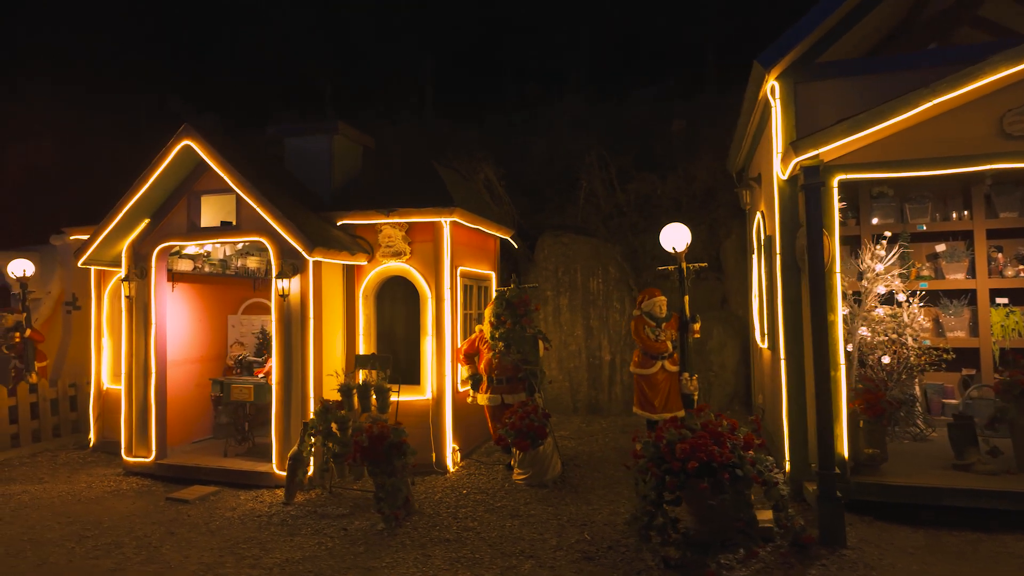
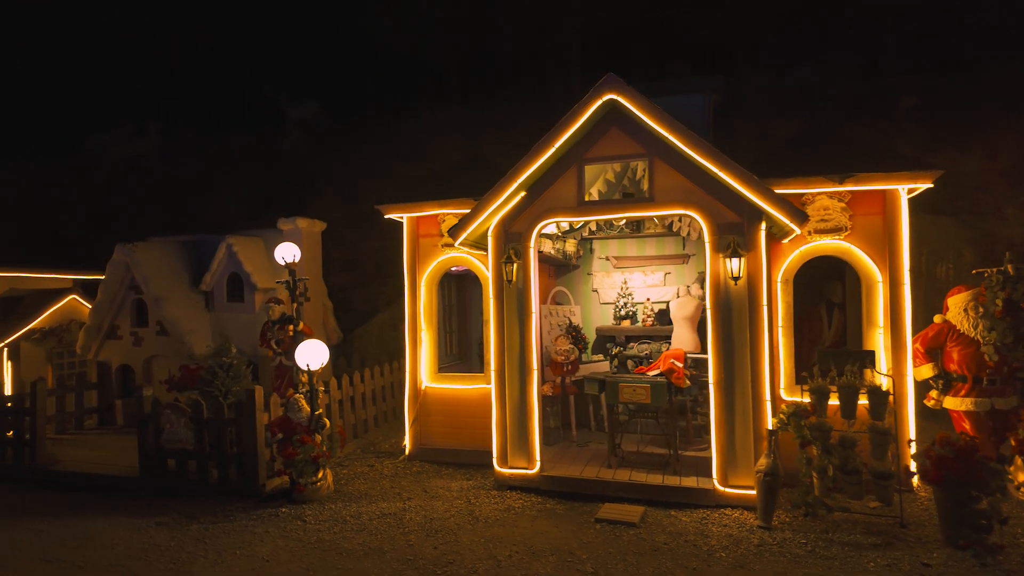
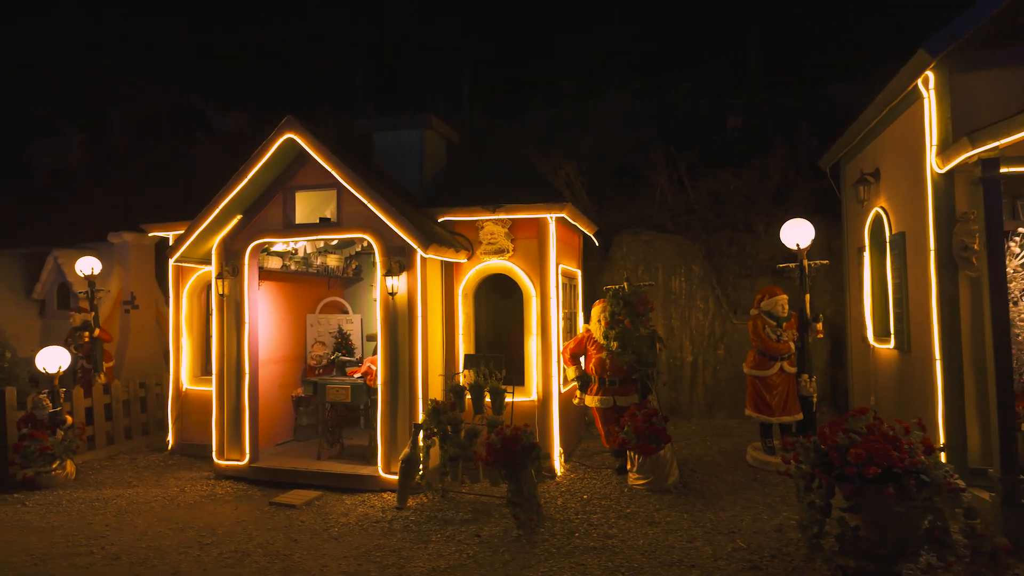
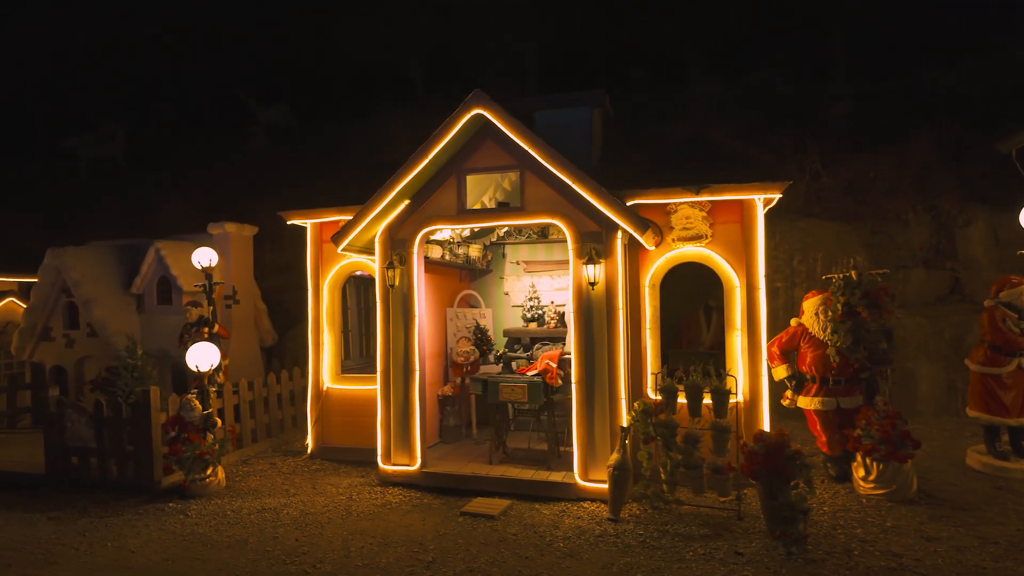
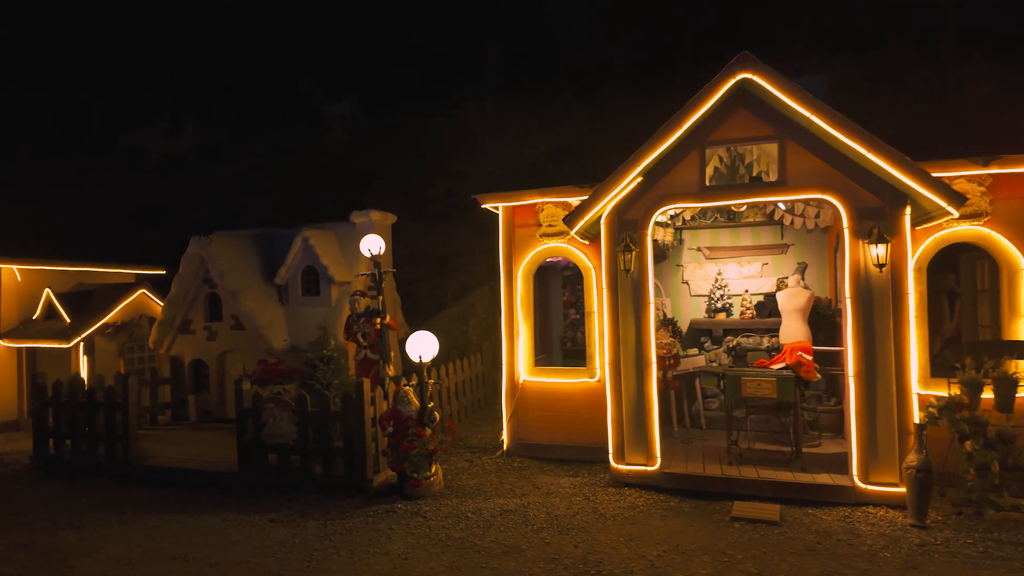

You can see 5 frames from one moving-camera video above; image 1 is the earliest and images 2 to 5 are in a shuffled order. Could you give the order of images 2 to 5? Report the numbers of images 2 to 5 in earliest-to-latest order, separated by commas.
3, 4, 2, 5
